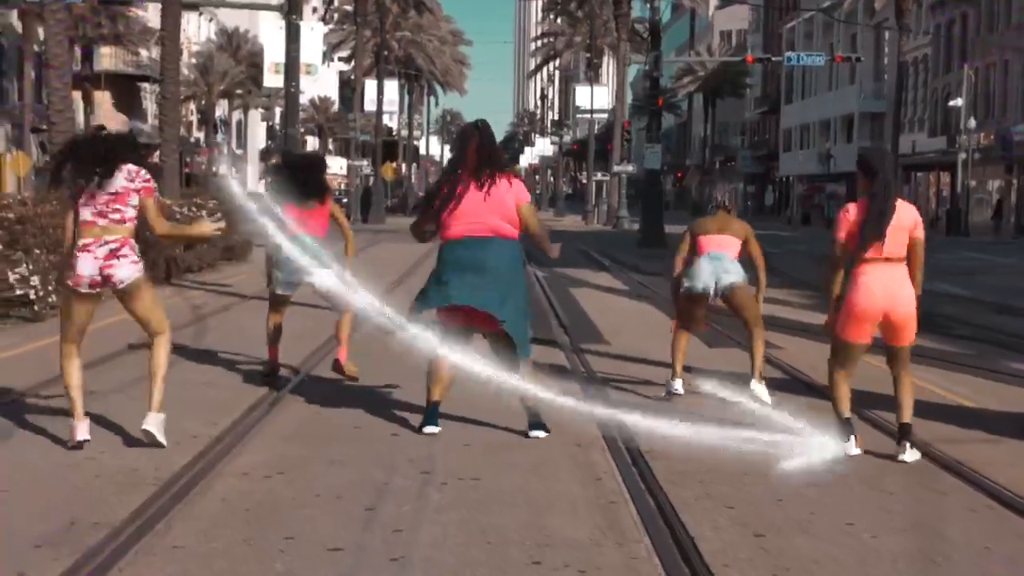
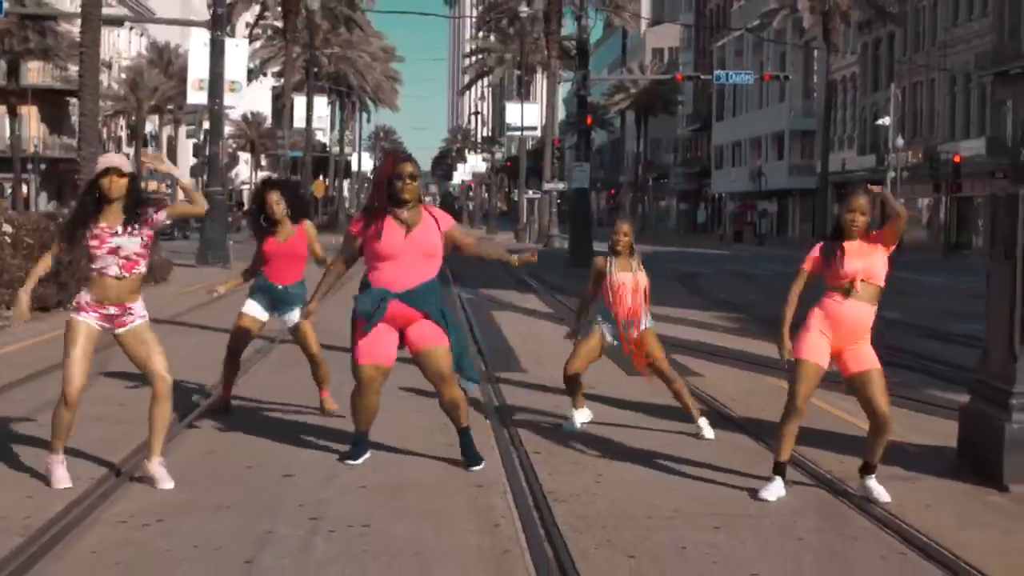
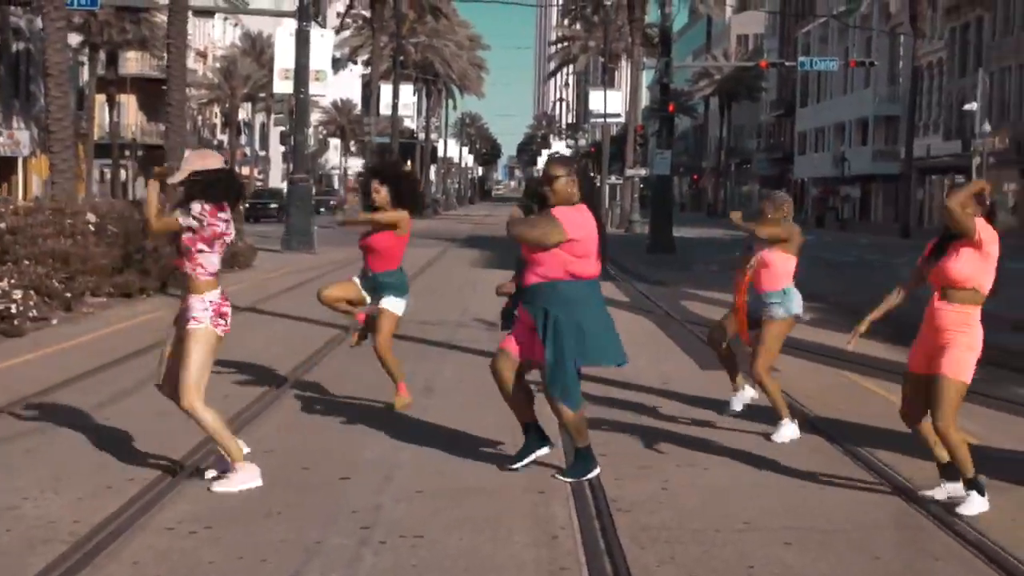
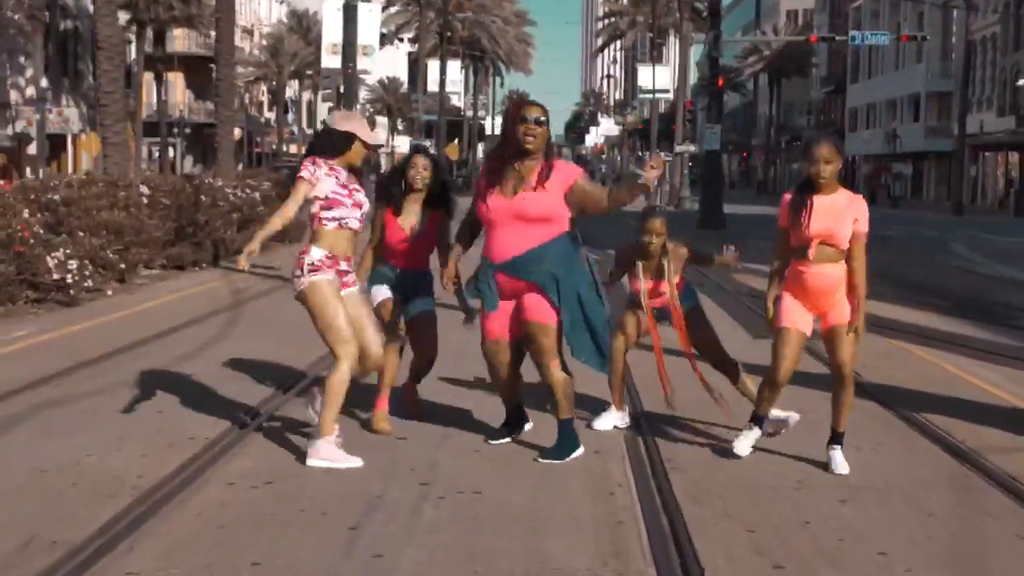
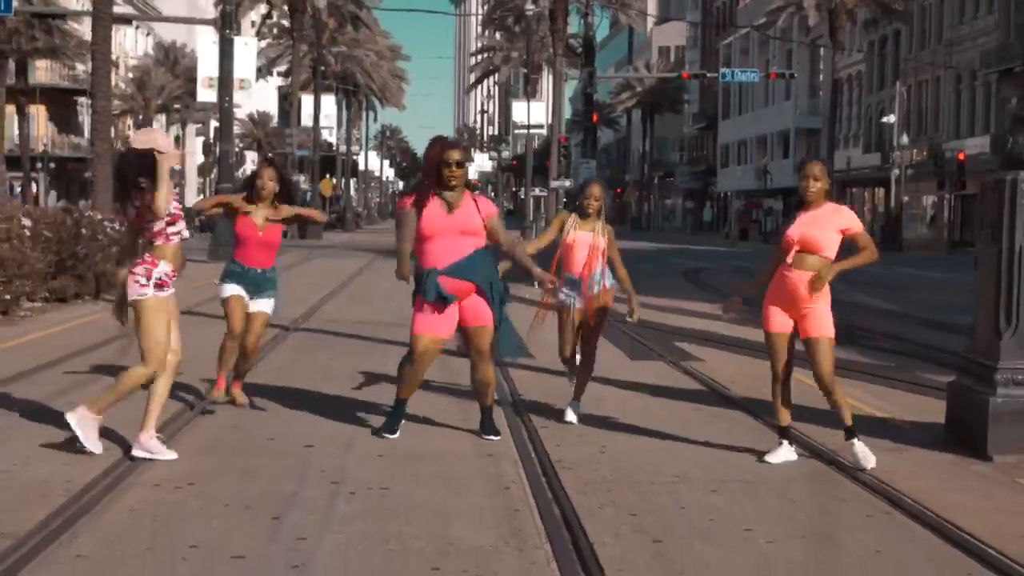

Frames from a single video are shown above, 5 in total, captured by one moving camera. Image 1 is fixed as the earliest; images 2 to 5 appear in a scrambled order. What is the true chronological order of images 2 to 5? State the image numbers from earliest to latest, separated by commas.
3, 2, 5, 4
